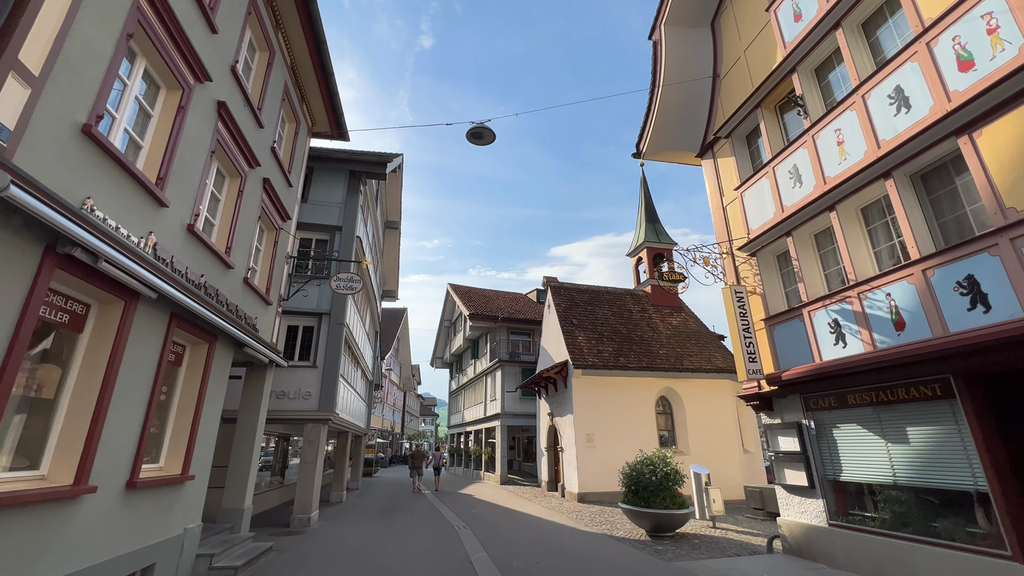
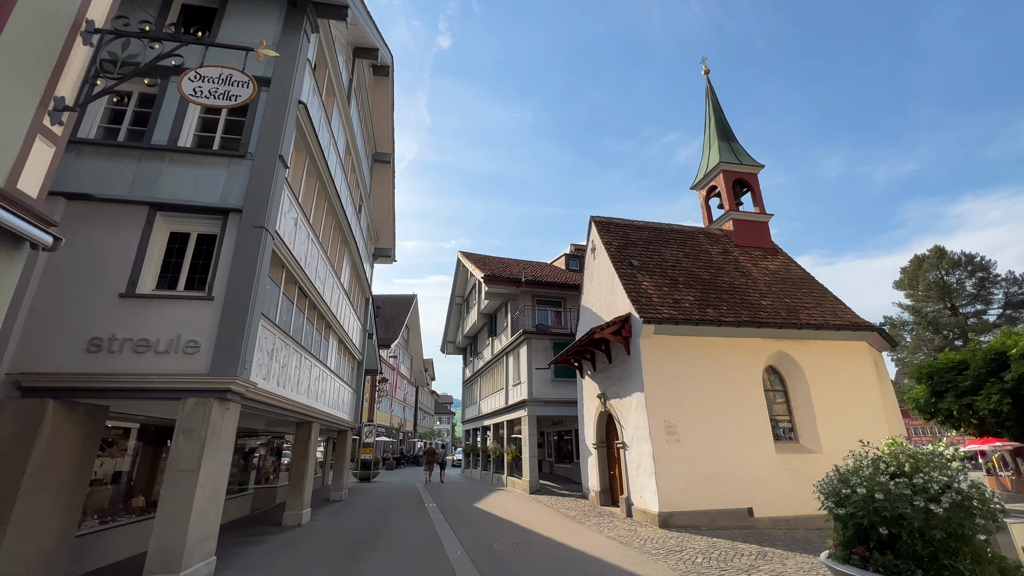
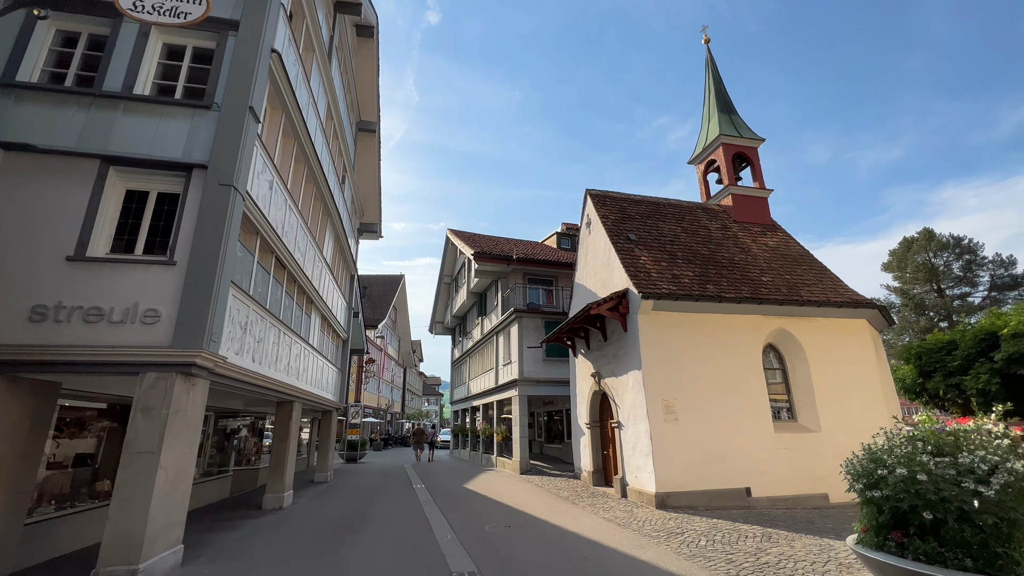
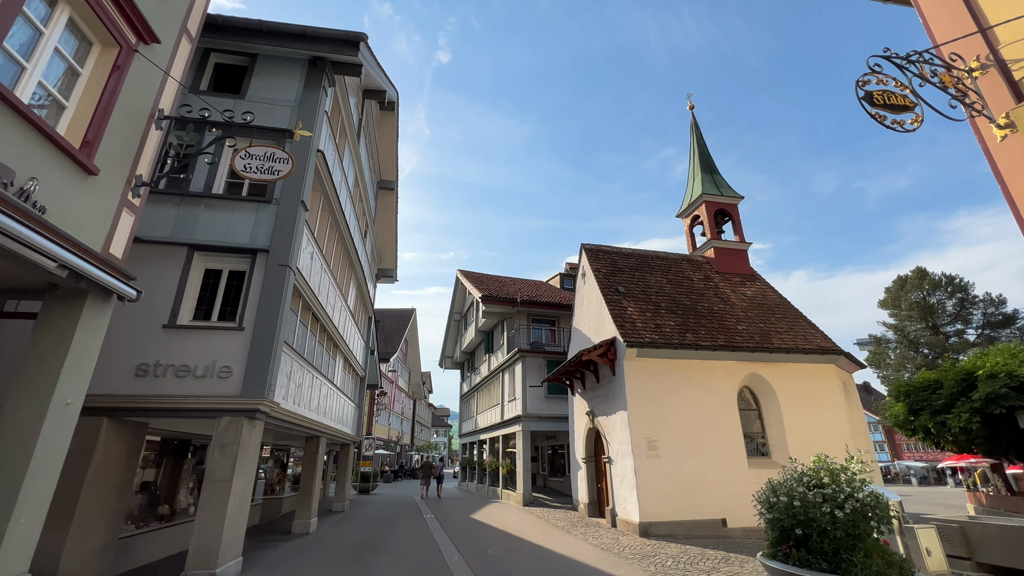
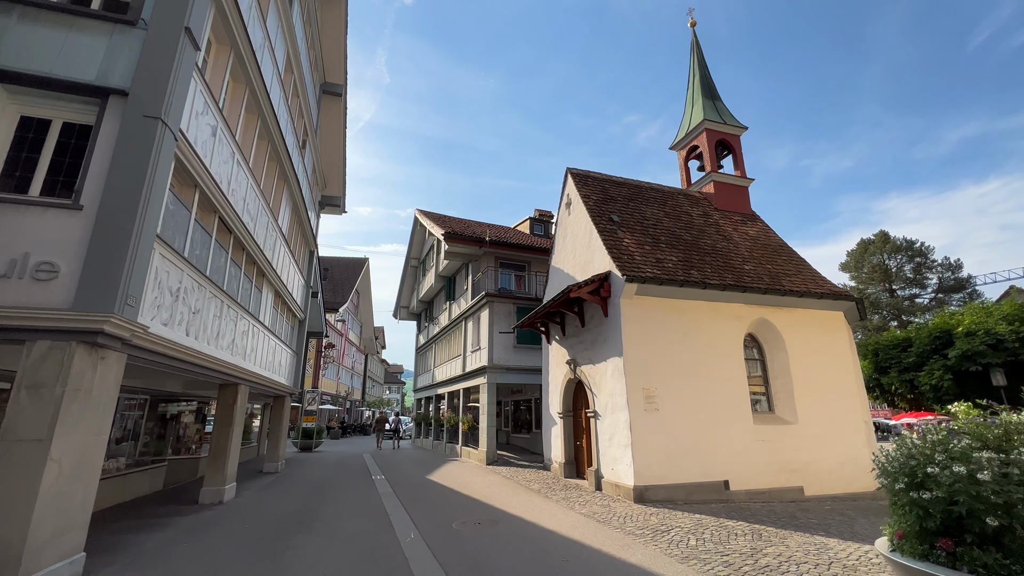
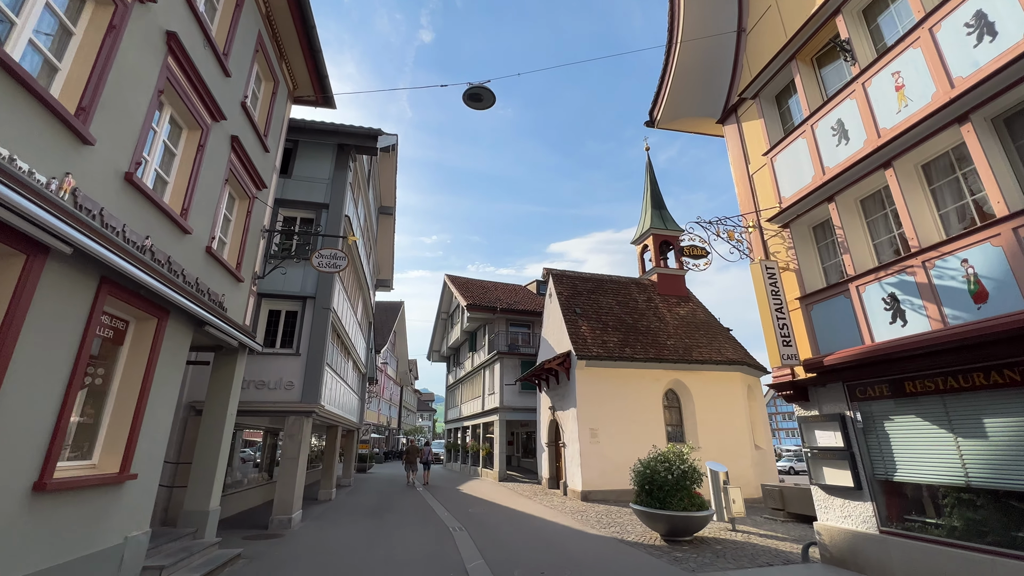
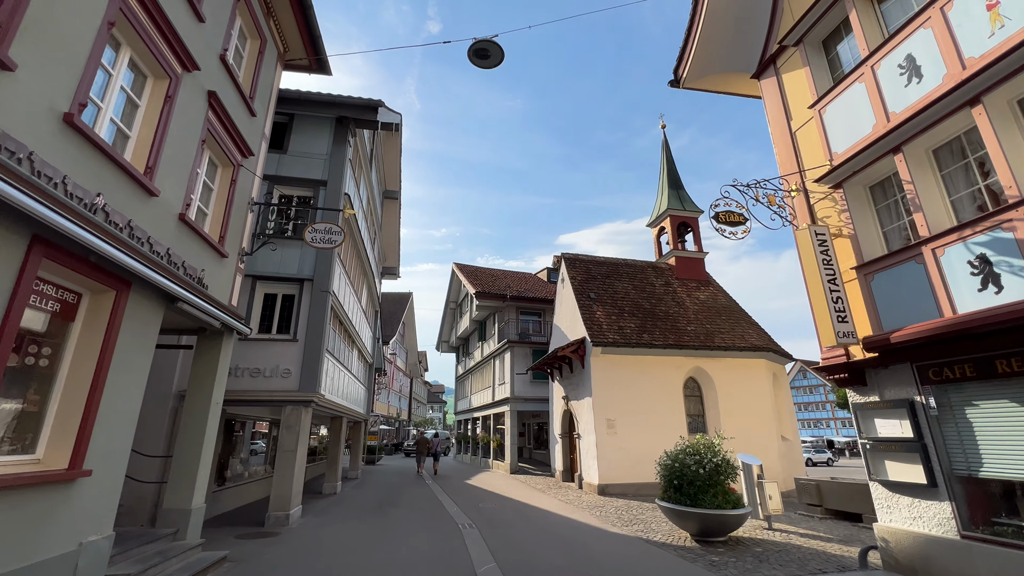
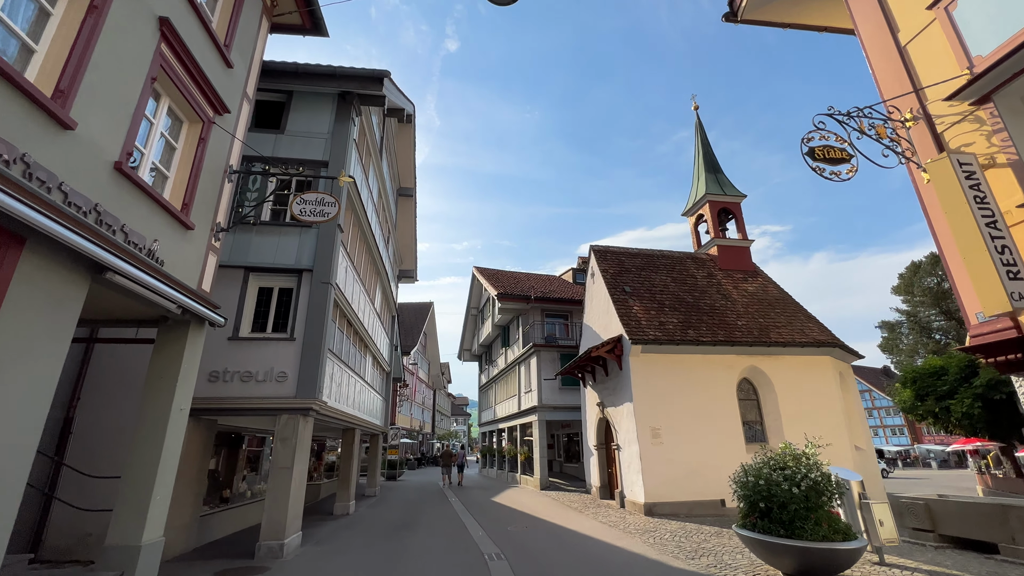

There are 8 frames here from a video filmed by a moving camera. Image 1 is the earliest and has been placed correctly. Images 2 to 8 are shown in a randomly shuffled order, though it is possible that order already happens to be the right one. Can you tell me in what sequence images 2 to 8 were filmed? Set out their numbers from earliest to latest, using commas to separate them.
6, 7, 8, 4, 2, 3, 5
